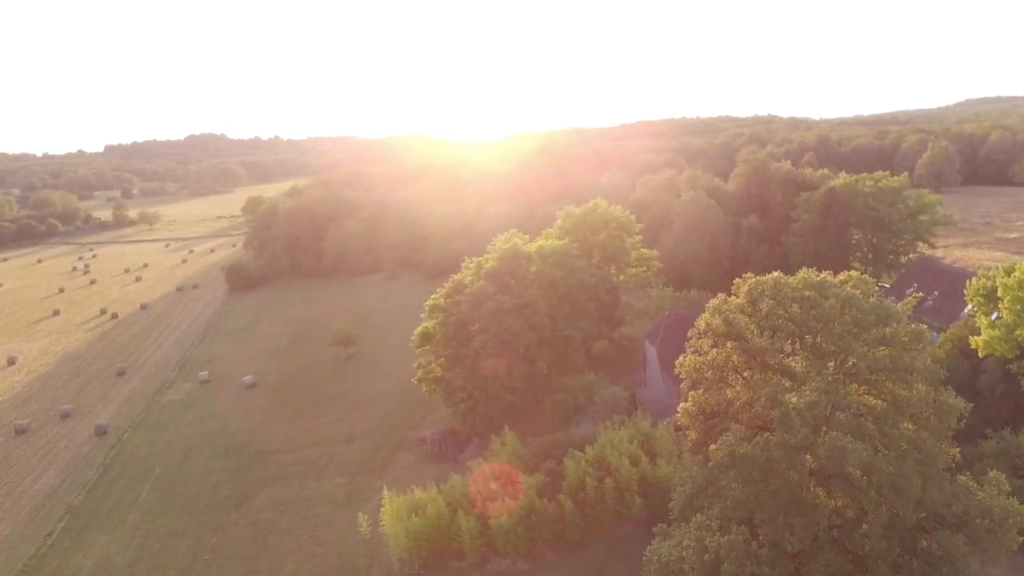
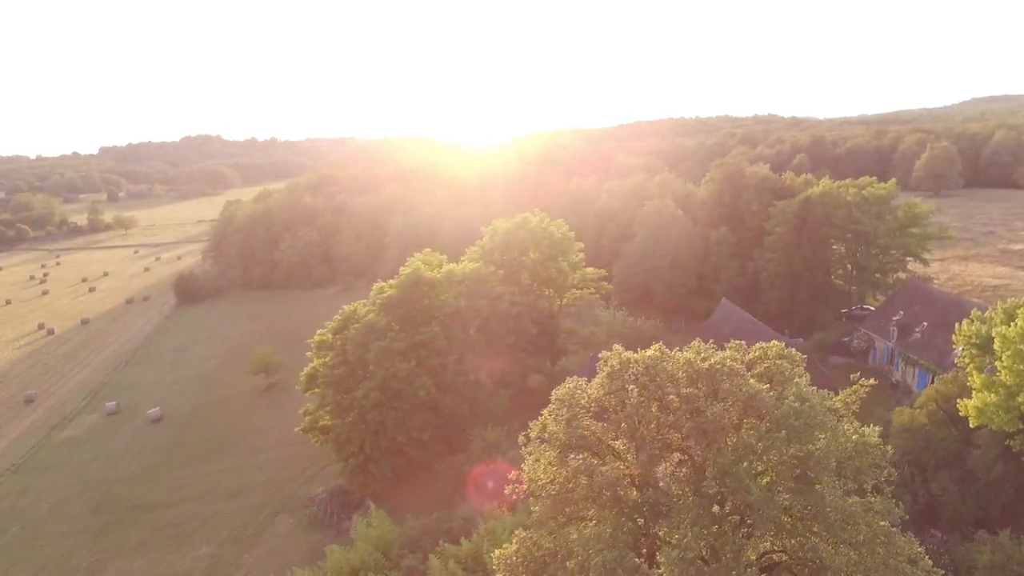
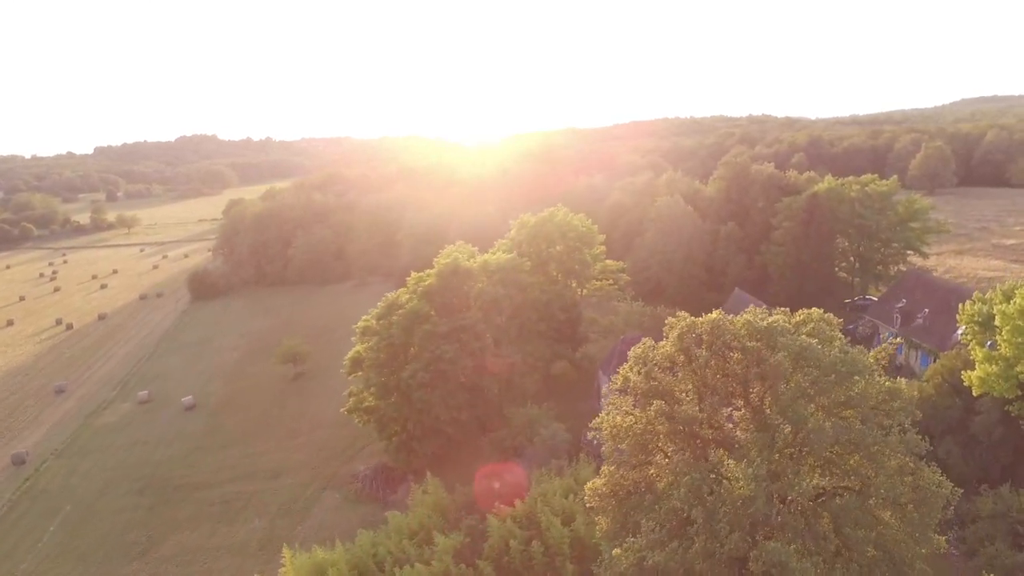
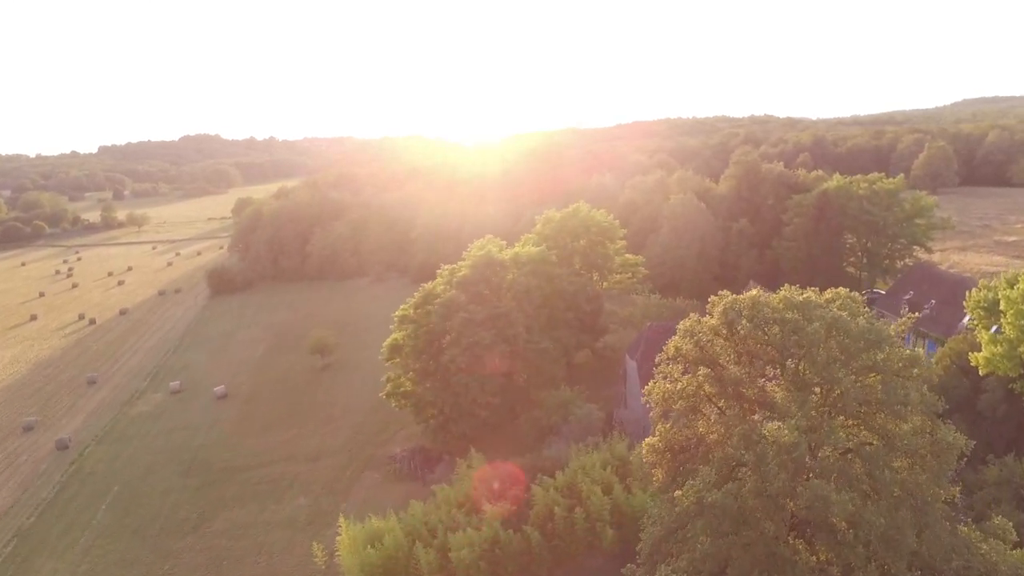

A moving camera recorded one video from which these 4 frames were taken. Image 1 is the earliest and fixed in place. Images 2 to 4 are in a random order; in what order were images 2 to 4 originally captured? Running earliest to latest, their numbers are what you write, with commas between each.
4, 3, 2
